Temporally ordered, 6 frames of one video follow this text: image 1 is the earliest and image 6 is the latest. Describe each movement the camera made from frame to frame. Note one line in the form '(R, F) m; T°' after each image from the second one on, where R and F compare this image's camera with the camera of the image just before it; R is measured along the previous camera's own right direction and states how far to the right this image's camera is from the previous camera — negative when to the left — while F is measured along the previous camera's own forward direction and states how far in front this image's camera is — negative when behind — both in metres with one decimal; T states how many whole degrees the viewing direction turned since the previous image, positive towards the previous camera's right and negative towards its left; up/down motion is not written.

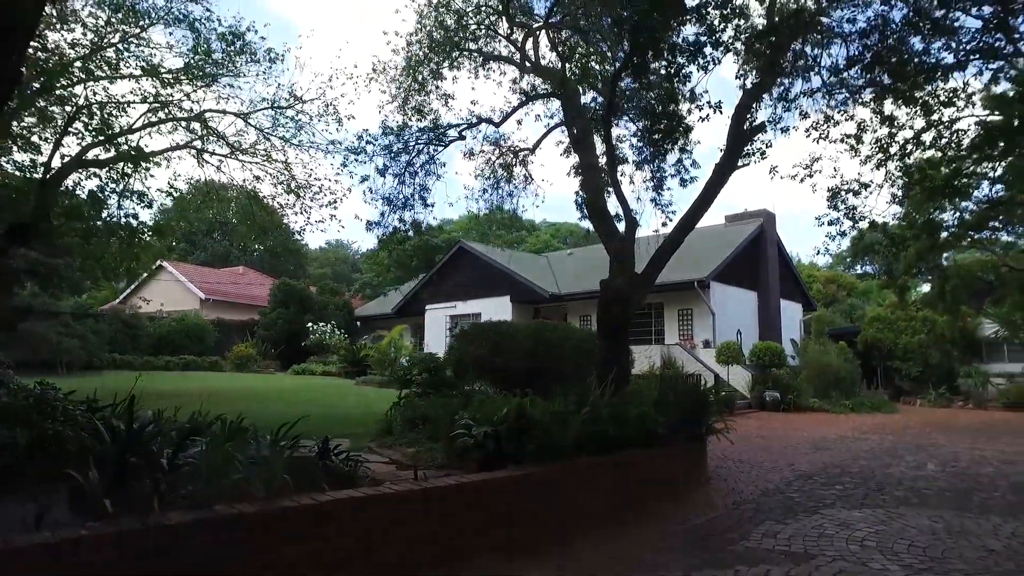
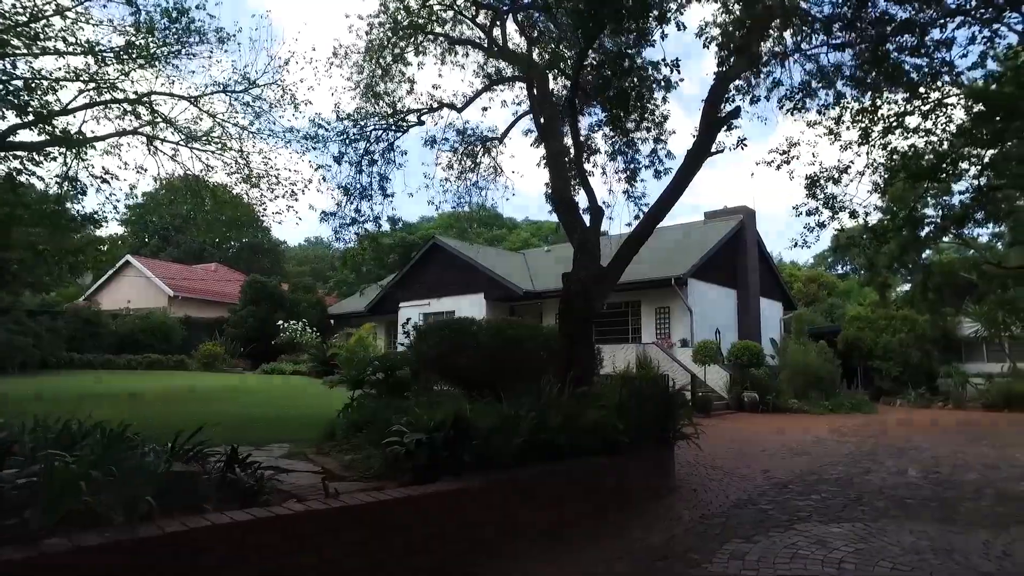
(+0.3, +0.6) m; +1°
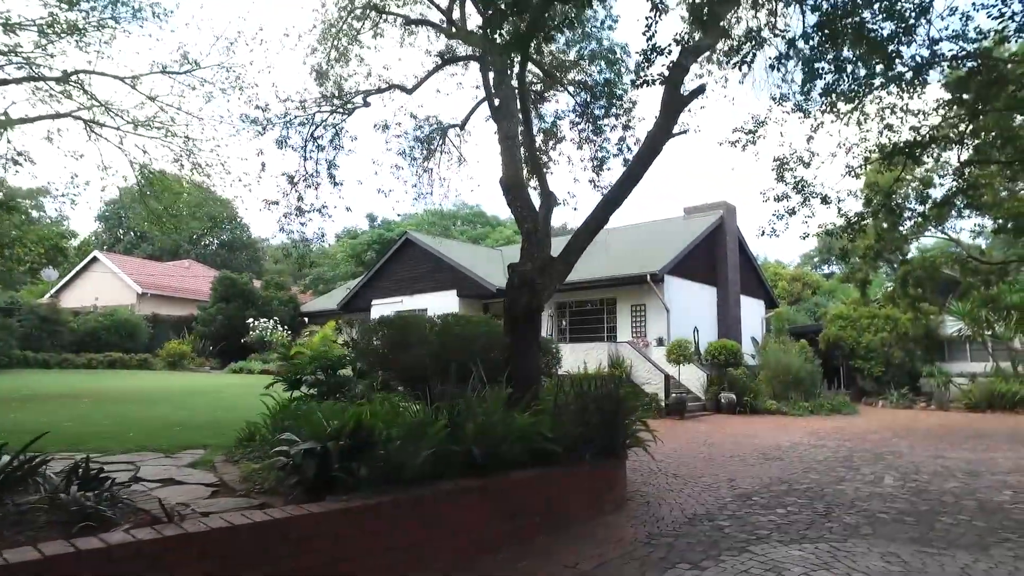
(+0.5, +0.7) m; +1°
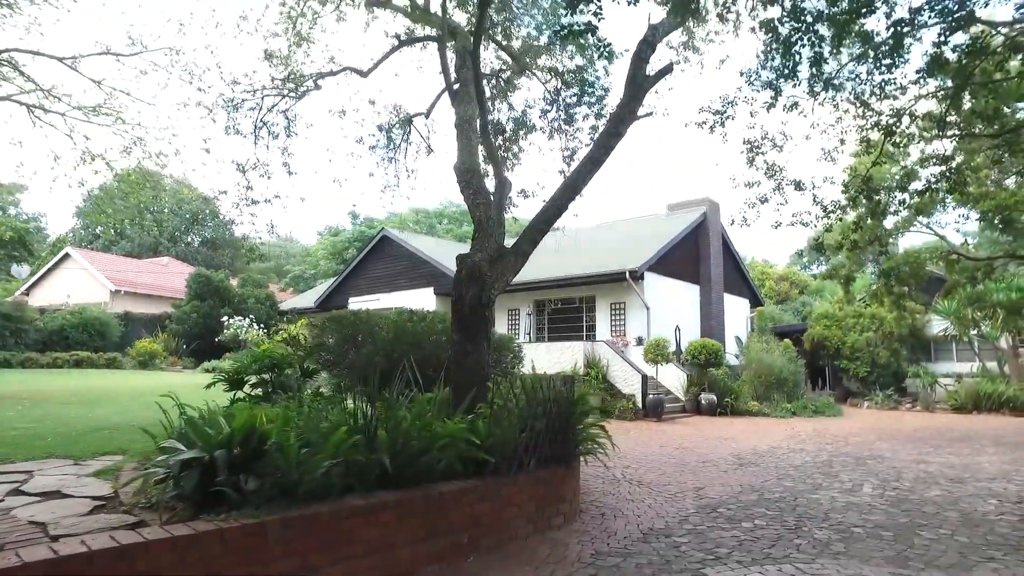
(+0.4, +0.5) m; +1°
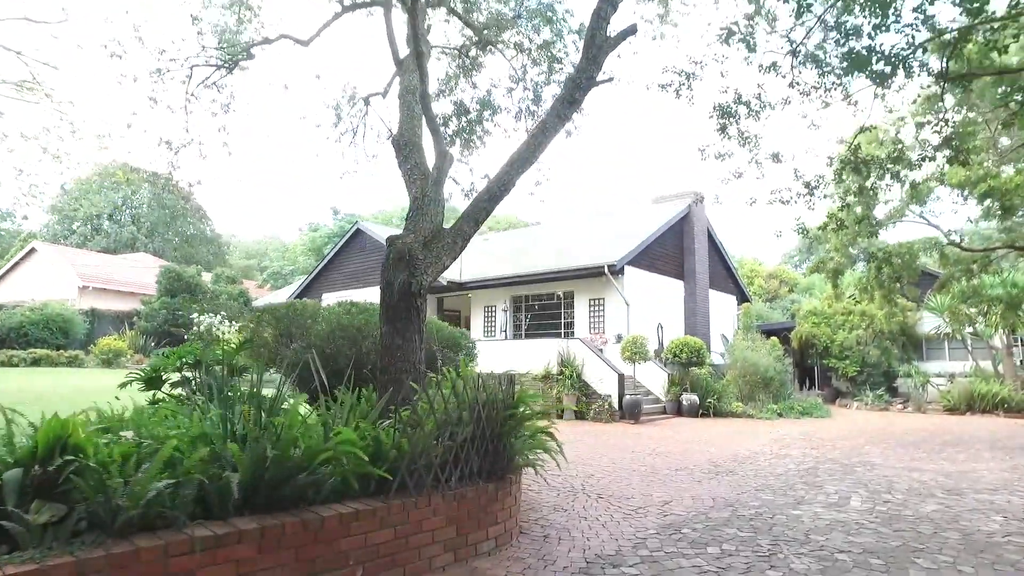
(+0.5, +0.8) m; +1°
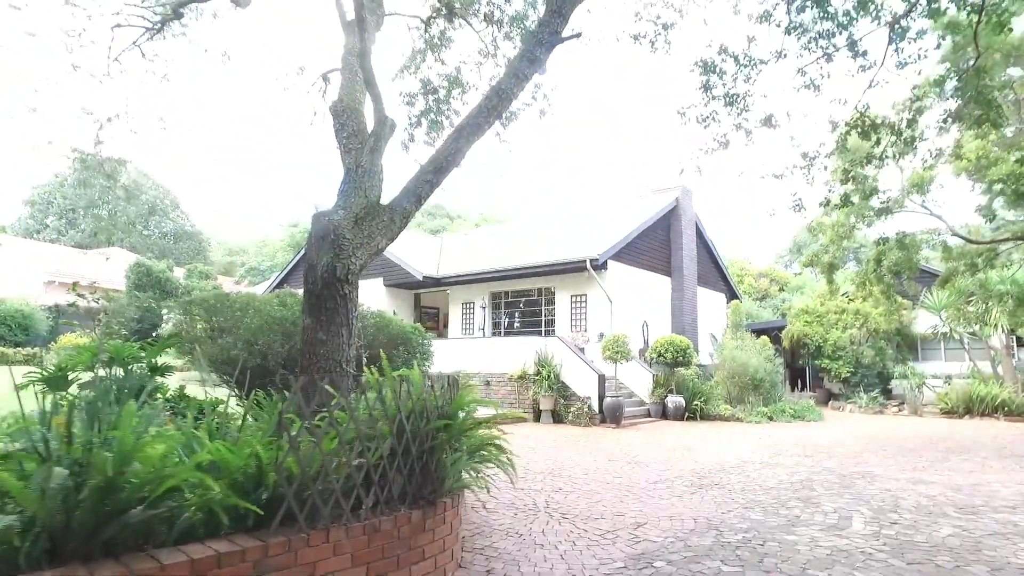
(+0.3, +0.8) m; +1°
